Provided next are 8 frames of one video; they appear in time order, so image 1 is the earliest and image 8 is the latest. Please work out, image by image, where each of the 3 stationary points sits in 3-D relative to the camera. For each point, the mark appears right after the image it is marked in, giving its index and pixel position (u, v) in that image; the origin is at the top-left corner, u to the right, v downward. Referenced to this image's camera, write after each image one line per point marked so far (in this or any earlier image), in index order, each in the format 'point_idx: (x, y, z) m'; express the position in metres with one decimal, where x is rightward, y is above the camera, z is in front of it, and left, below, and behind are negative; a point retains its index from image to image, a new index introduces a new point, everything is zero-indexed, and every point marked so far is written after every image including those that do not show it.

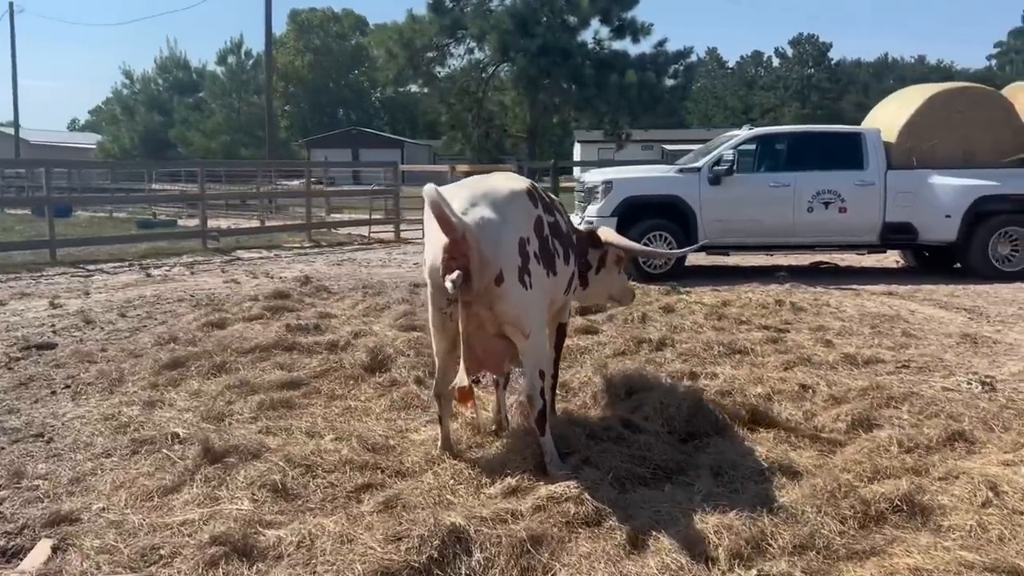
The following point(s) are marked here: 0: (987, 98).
0: (+6.9, +2.8, +12.7) m
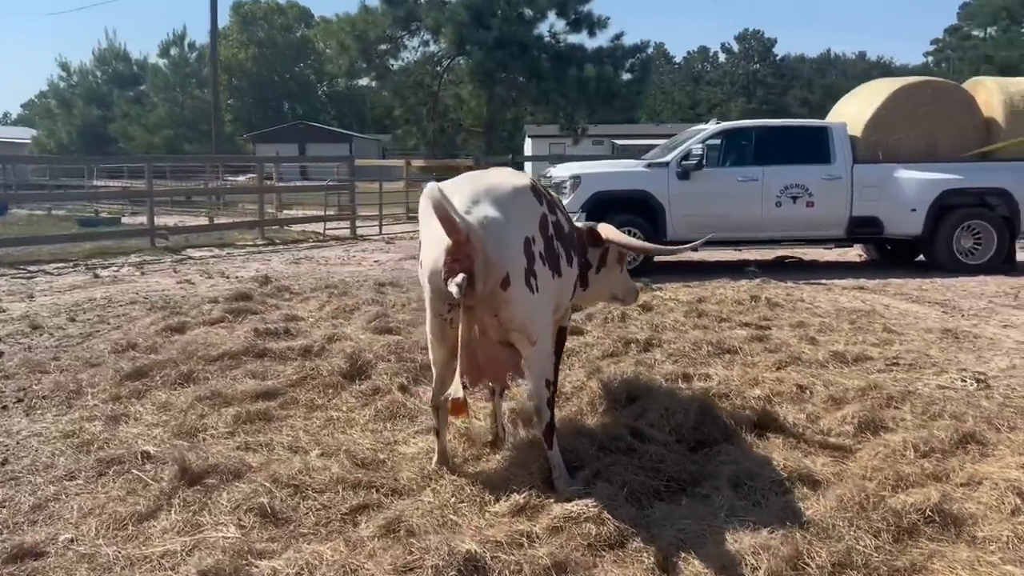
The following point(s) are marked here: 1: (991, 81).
0: (+6.4, +2.9, +12.8) m
1: (+7.4, +3.2, +13.3) m
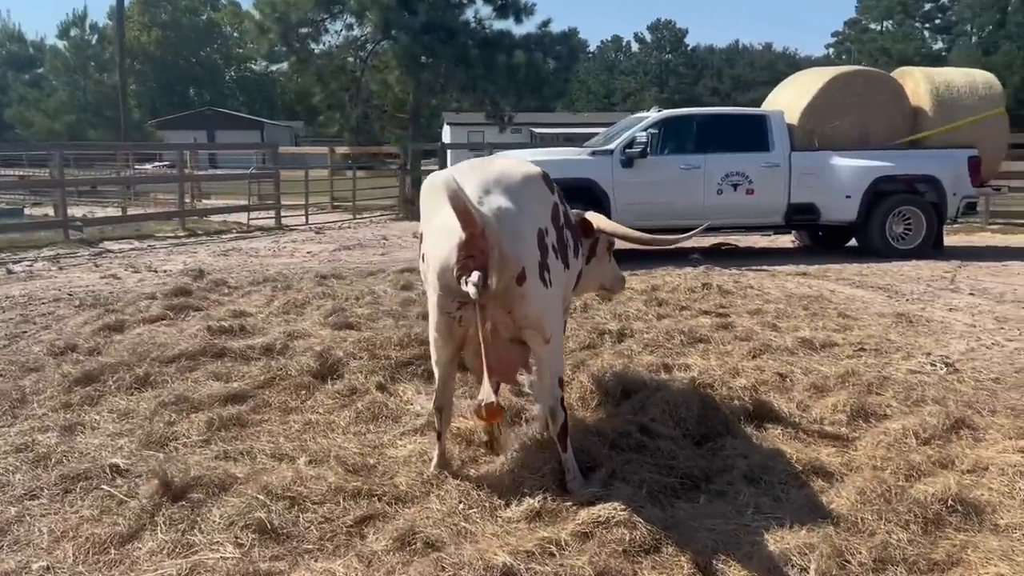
0: (+5.6, +3.1, +13.1) m
1: (+6.4, +3.4, +13.7) m
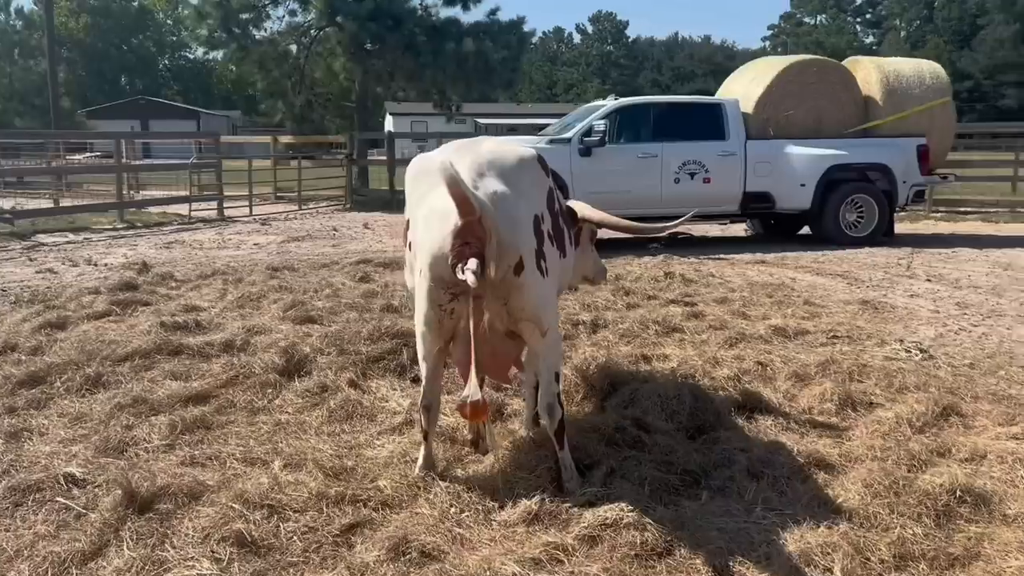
0: (+4.9, +3.3, +13.2) m
1: (+5.7, +3.6, +13.9) m
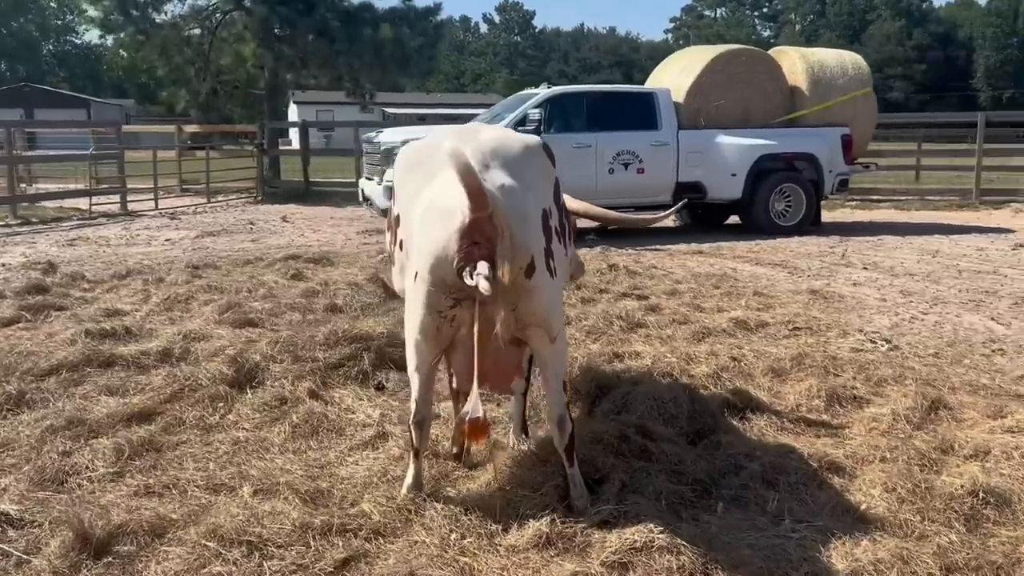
0: (+3.8, +3.5, +13.3) m
1: (+4.5, +3.8, +14.0) m
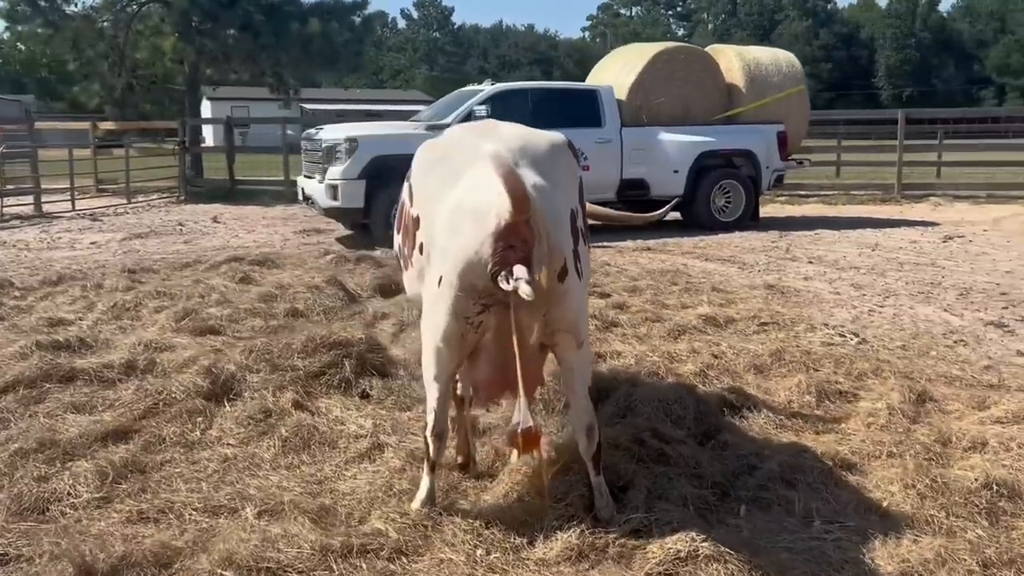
0: (+2.9, +3.5, +13.4) m
1: (+3.6, +3.9, +14.3) m
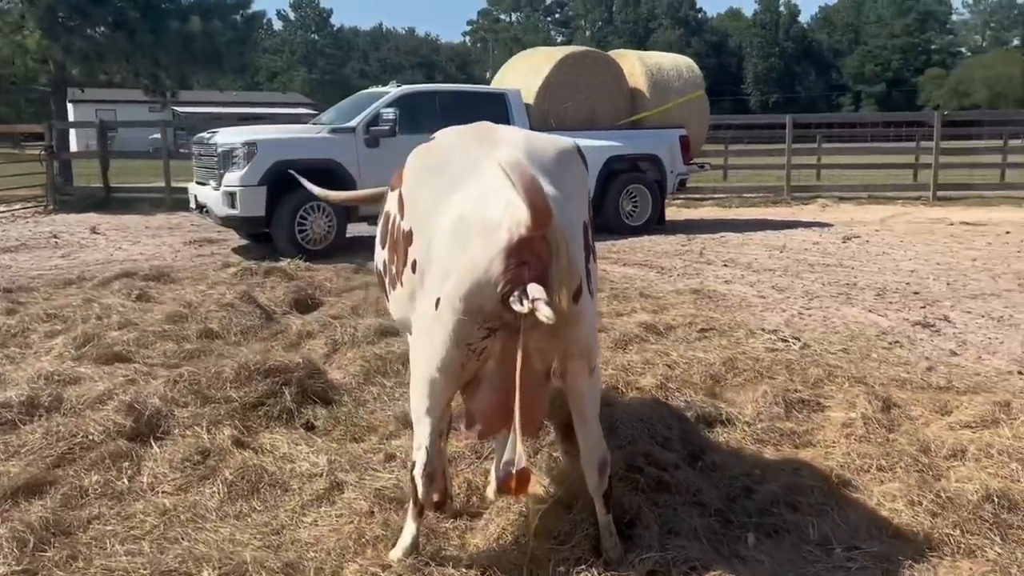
0: (+1.5, +3.5, +13.4) m
1: (+2.0, +3.8, +14.3) m
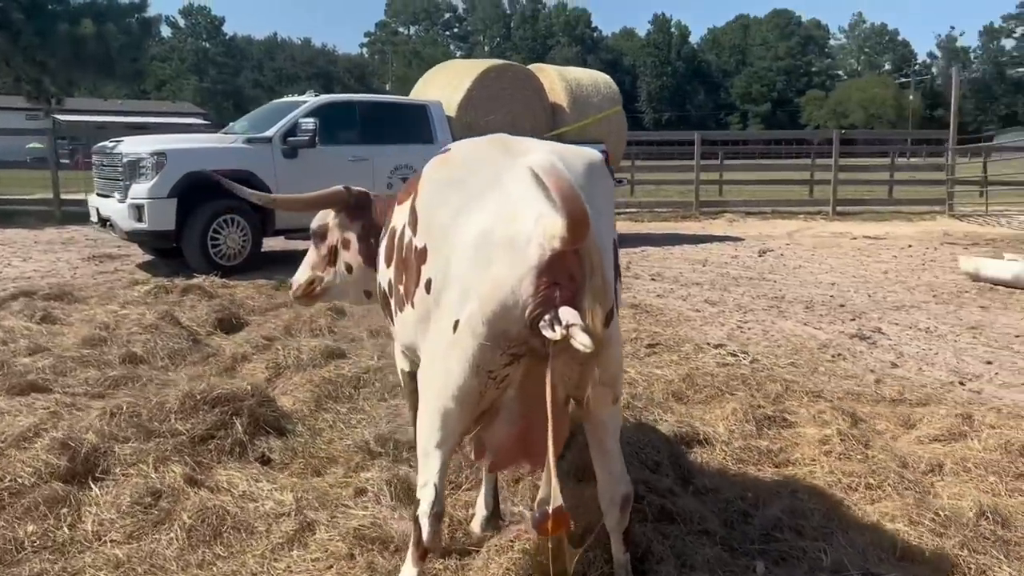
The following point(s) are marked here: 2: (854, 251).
0: (+0.2, +3.2, +13.4) m
1: (+0.6, +3.6, +14.3) m
2: (+5.2, +0.6, +13.3) m
